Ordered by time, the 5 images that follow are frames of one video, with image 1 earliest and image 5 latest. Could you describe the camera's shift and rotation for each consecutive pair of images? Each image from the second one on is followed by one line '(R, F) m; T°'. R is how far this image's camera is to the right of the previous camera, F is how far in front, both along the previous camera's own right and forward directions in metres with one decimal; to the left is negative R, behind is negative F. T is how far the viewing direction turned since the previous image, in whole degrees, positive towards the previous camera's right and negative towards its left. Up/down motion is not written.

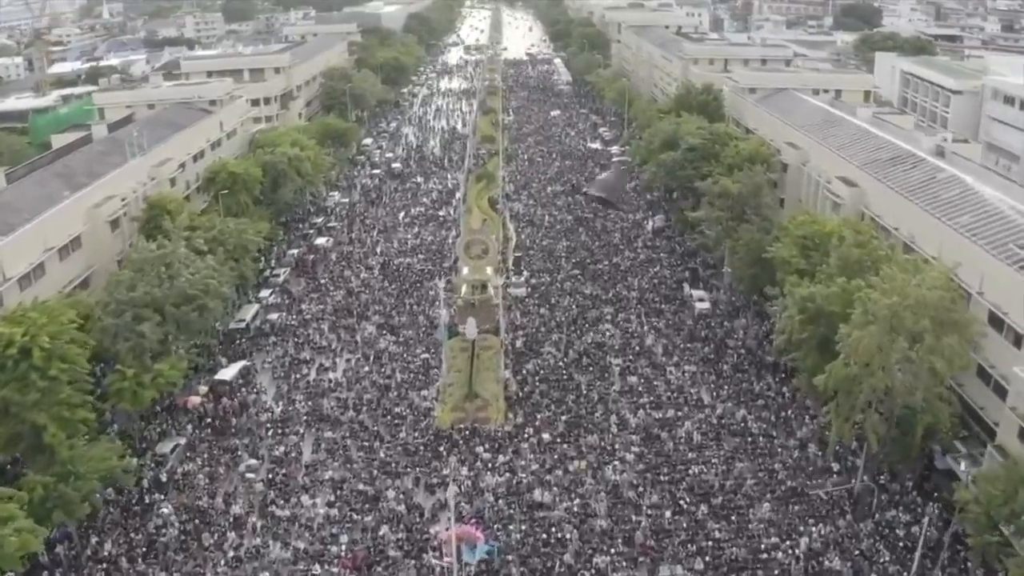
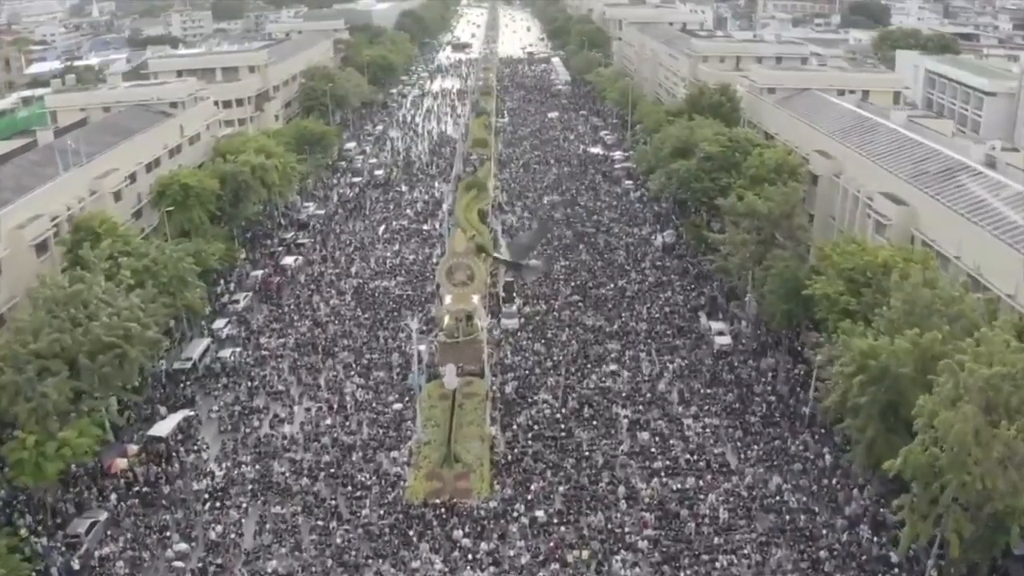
(+0.4, +5.5) m; 0°
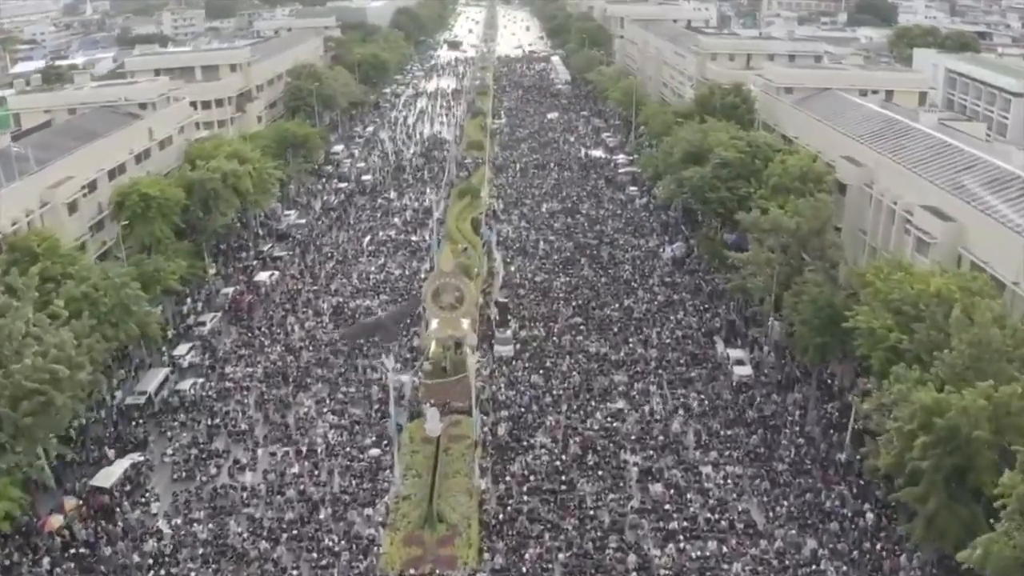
(+0.2, +3.8) m; 0°
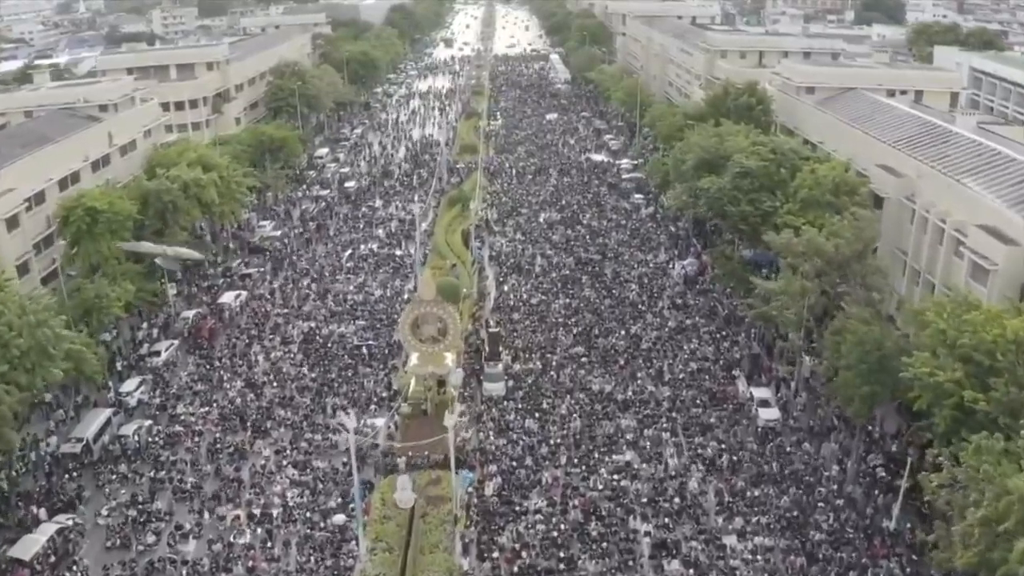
(+0.3, +4.0) m; 0°
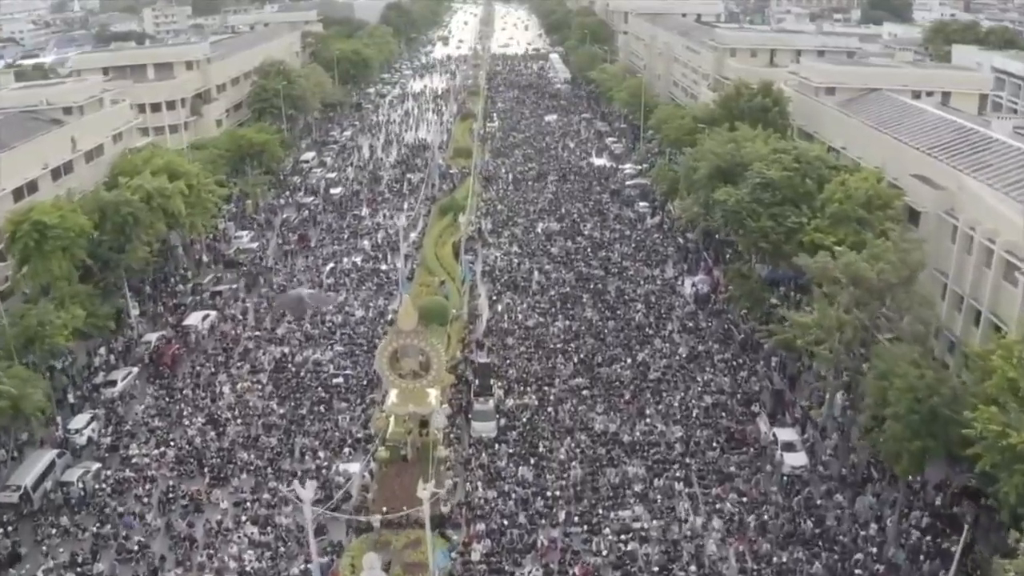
(+0.2, +3.1) m; 0°
